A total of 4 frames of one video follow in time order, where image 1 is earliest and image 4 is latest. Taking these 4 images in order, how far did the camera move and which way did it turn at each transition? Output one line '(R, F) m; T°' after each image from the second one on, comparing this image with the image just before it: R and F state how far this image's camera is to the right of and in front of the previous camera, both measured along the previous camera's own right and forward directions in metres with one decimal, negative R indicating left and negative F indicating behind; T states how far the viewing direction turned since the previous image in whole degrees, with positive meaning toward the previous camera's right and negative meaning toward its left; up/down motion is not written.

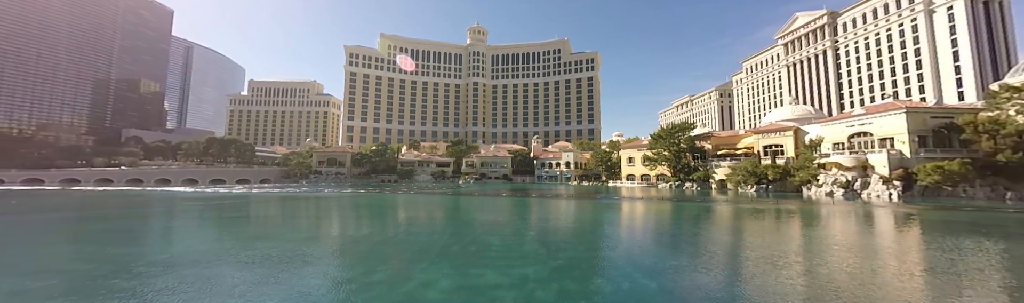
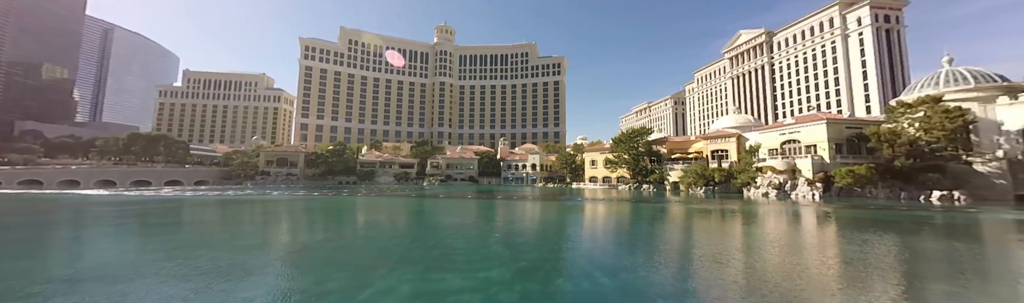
(-0.2, 0.0) m; +7°
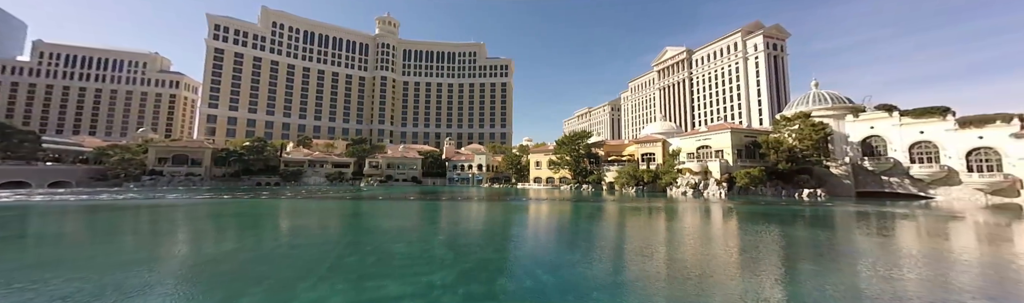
(-0.4, +0.1) m; +11°
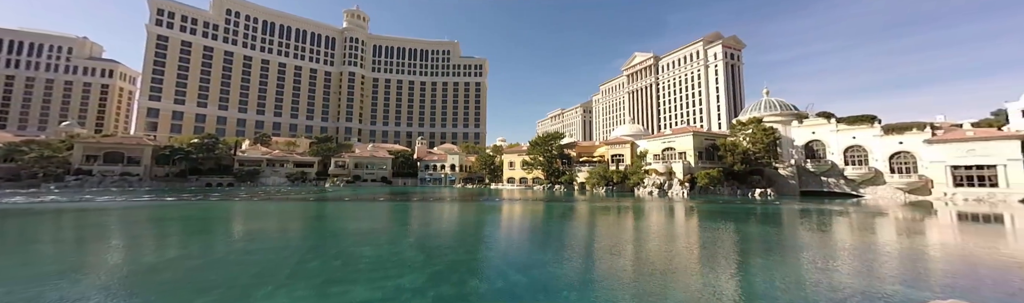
(-0.2, +0.1) m; +5°
